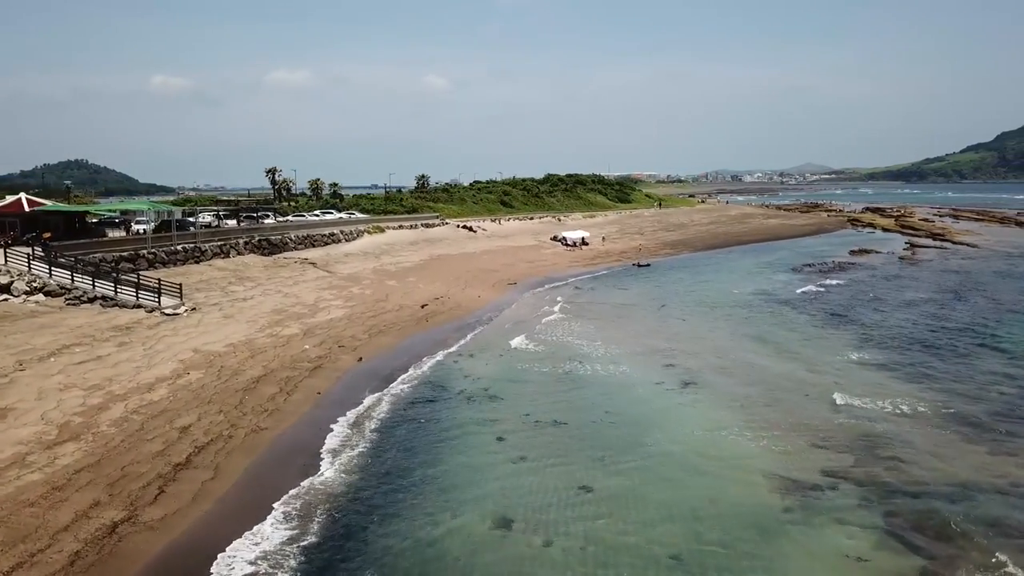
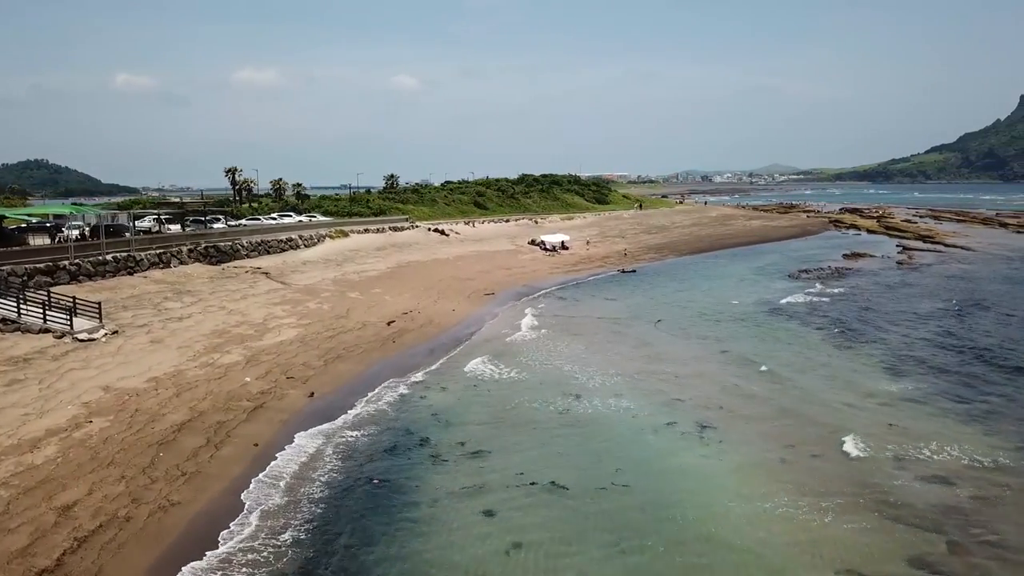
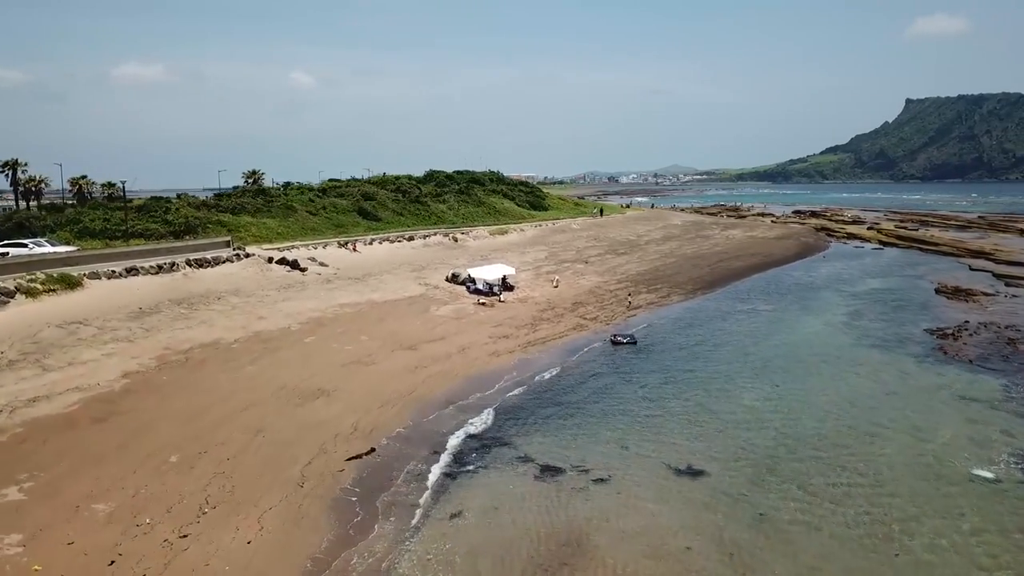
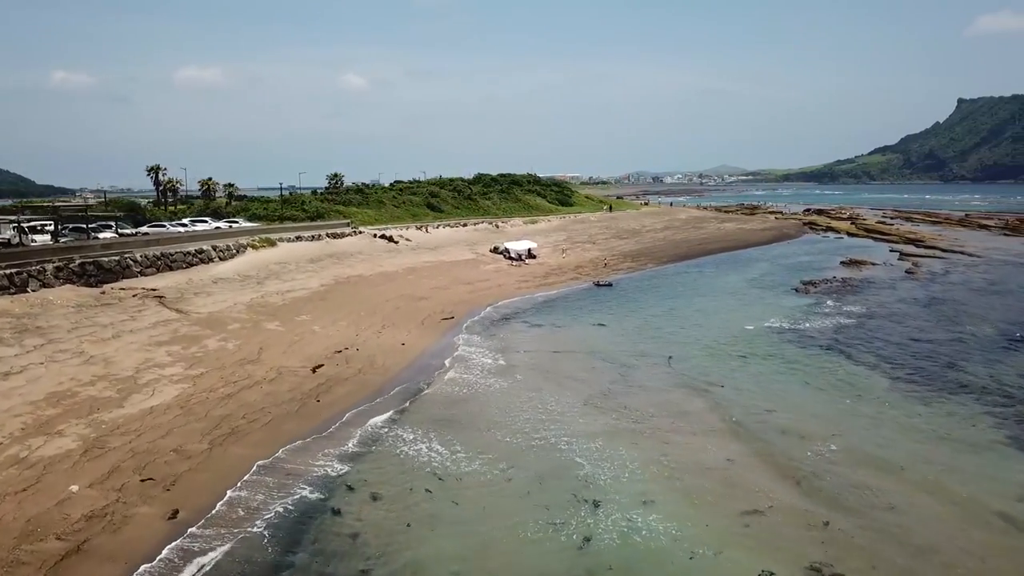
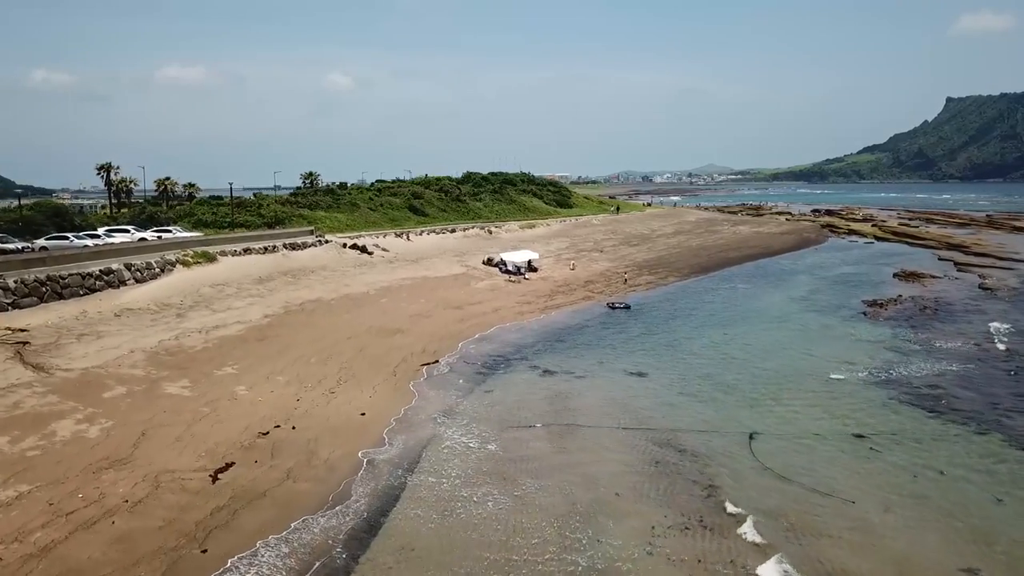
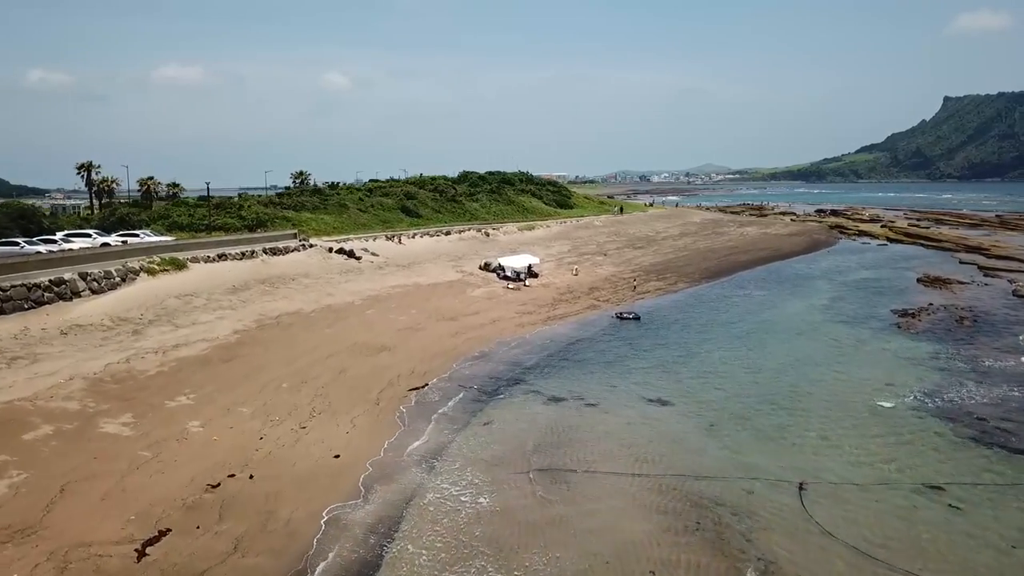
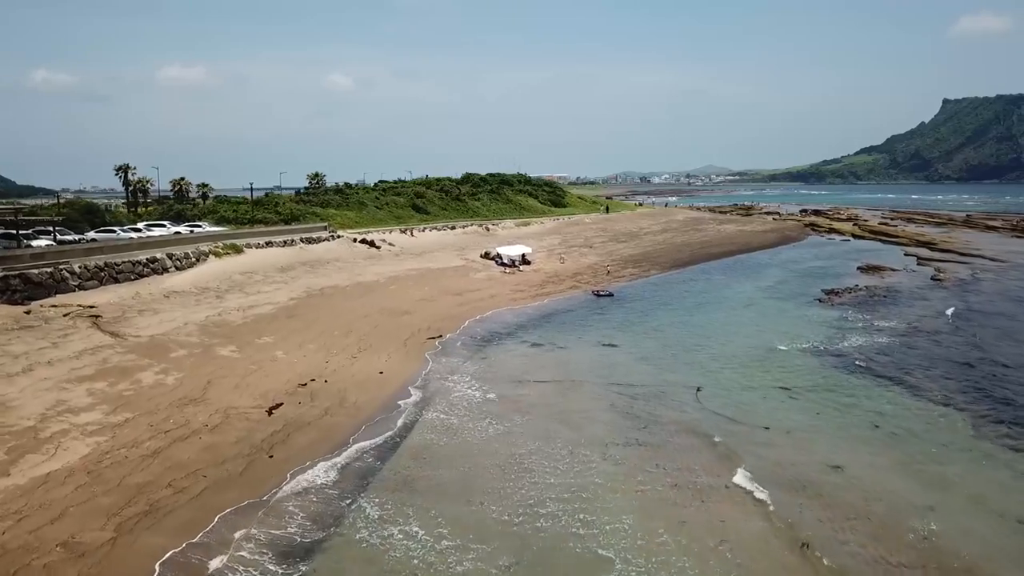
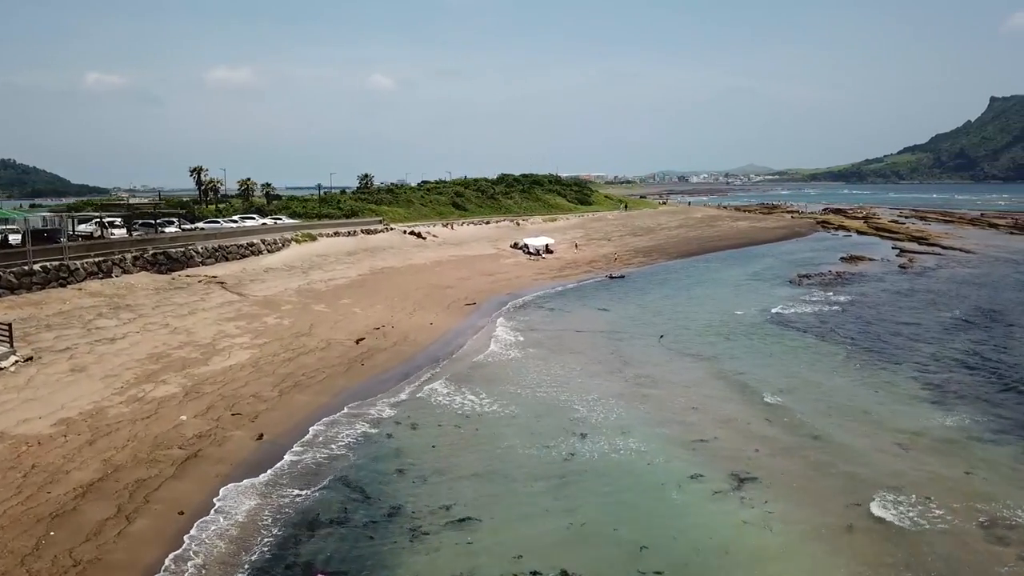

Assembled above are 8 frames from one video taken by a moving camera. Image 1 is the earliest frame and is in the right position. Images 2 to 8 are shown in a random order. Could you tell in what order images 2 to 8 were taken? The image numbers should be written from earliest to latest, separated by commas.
2, 8, 4, 7, 5, 6, 3
